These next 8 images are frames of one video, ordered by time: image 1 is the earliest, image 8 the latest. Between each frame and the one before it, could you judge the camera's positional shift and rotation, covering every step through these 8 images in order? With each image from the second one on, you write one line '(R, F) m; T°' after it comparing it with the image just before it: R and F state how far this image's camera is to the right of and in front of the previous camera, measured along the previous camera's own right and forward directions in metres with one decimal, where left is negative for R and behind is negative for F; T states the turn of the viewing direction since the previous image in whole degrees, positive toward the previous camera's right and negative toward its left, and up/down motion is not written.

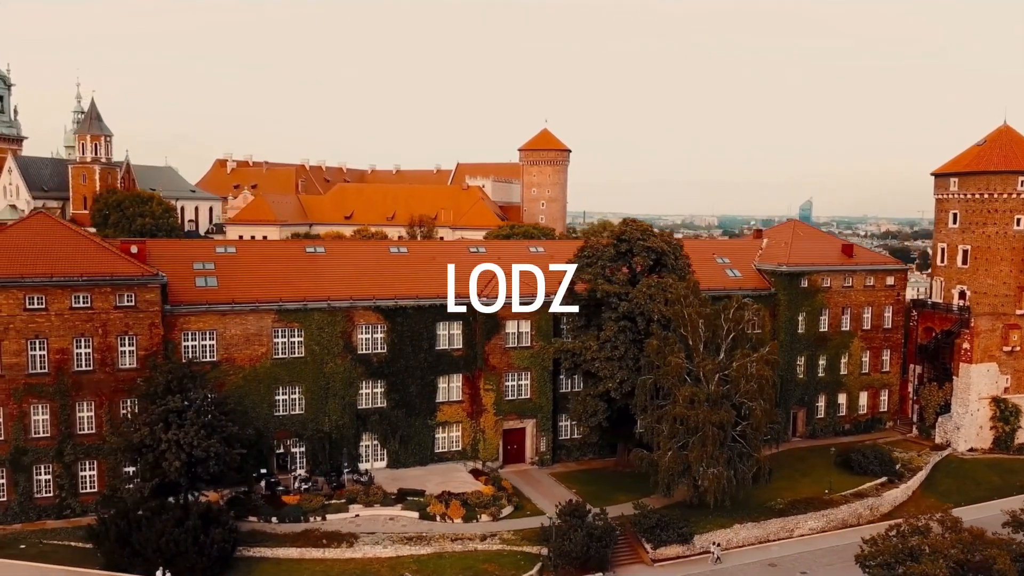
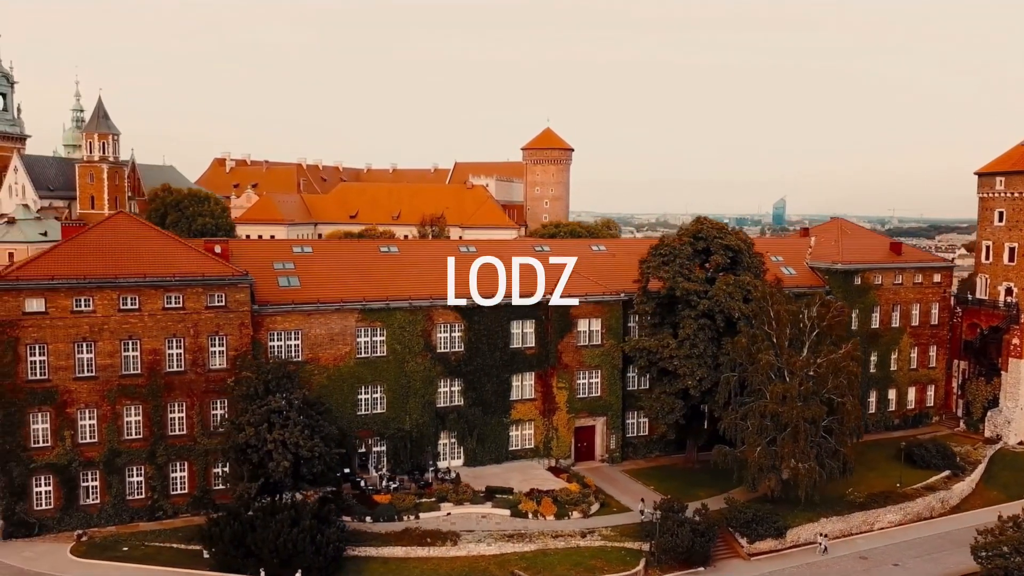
(-5.4, -0.2) m; +2°
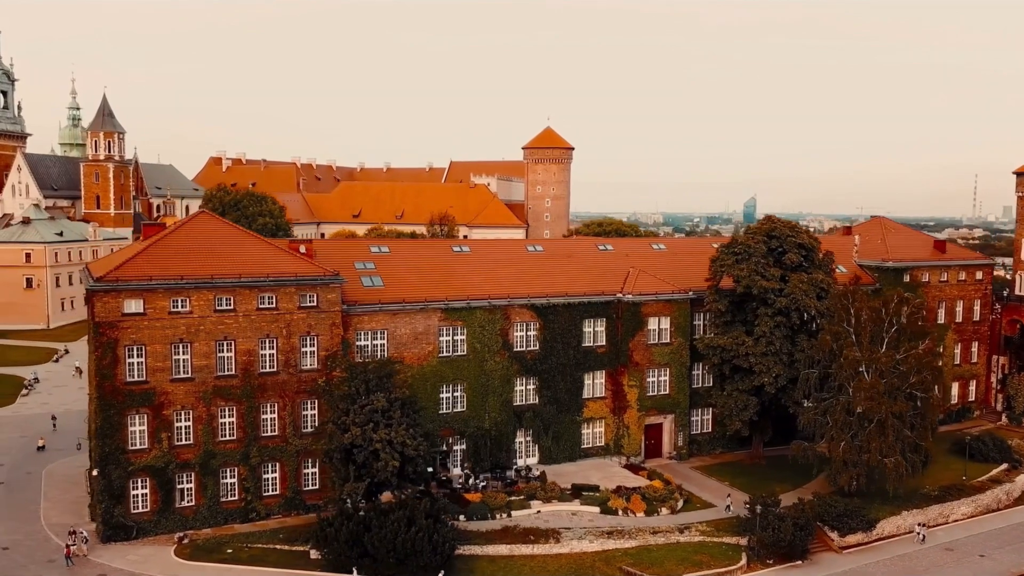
(-5.5, -0.1) m; +2°
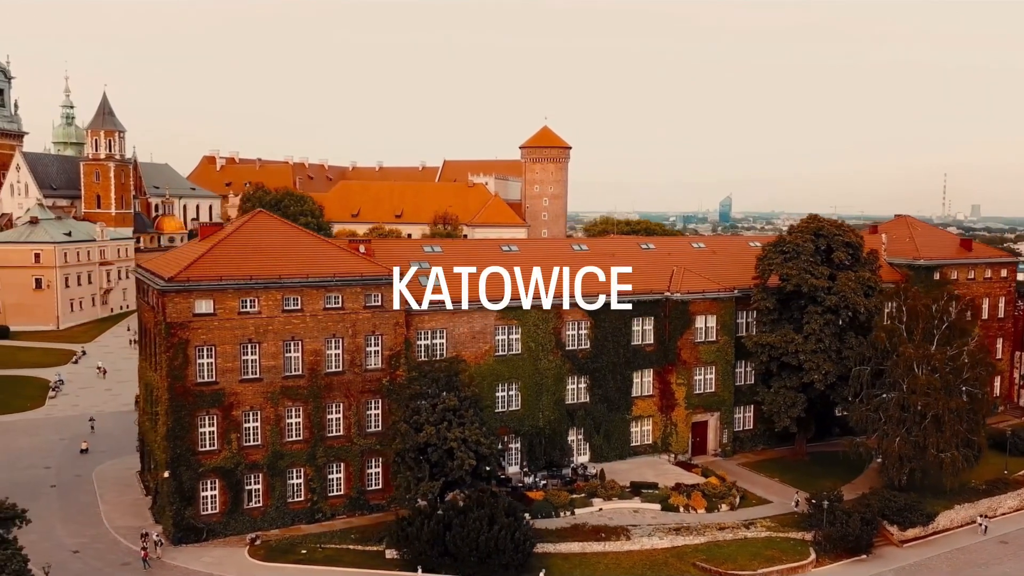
(-4.0, -0.1) m; +2°
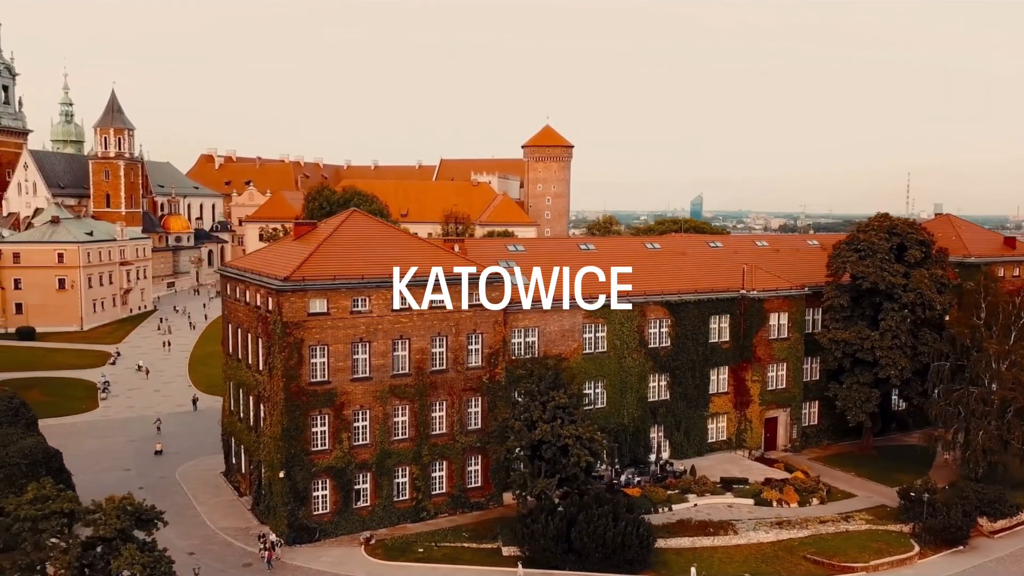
(-5.9, -0.1) m; +2°
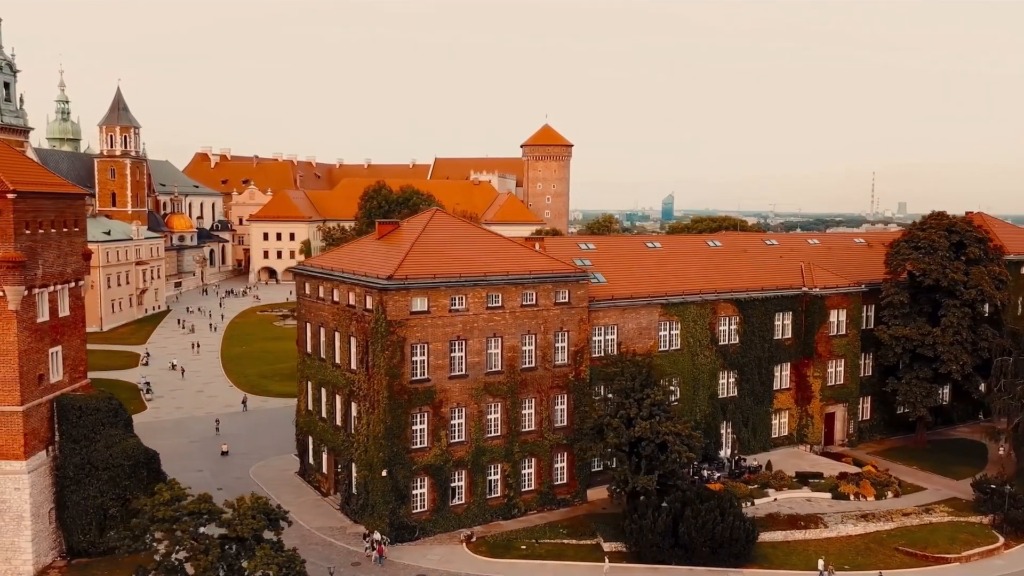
(-5.4, -0.1) m; +2°
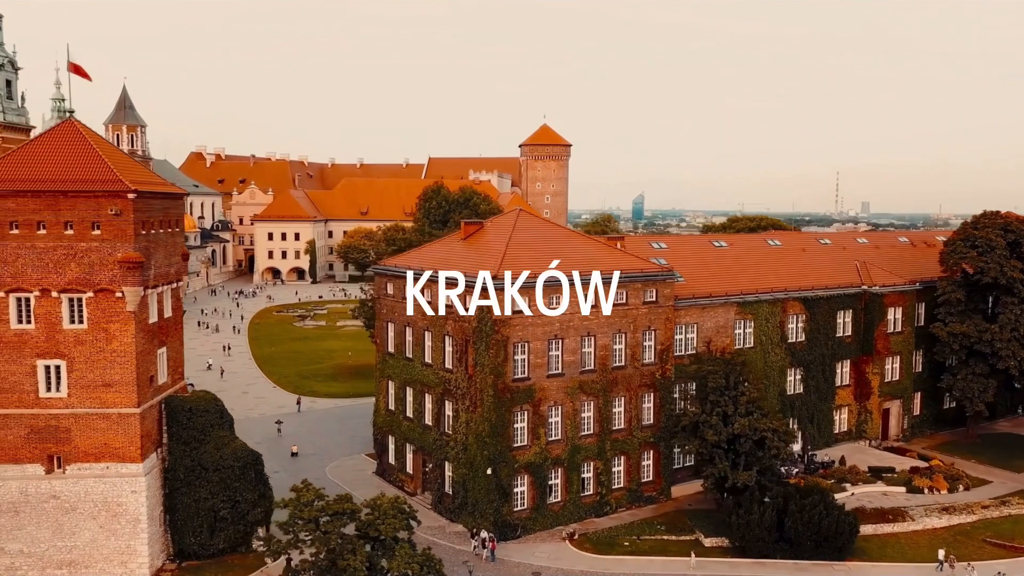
(-5.5, -0.2) m; +2°
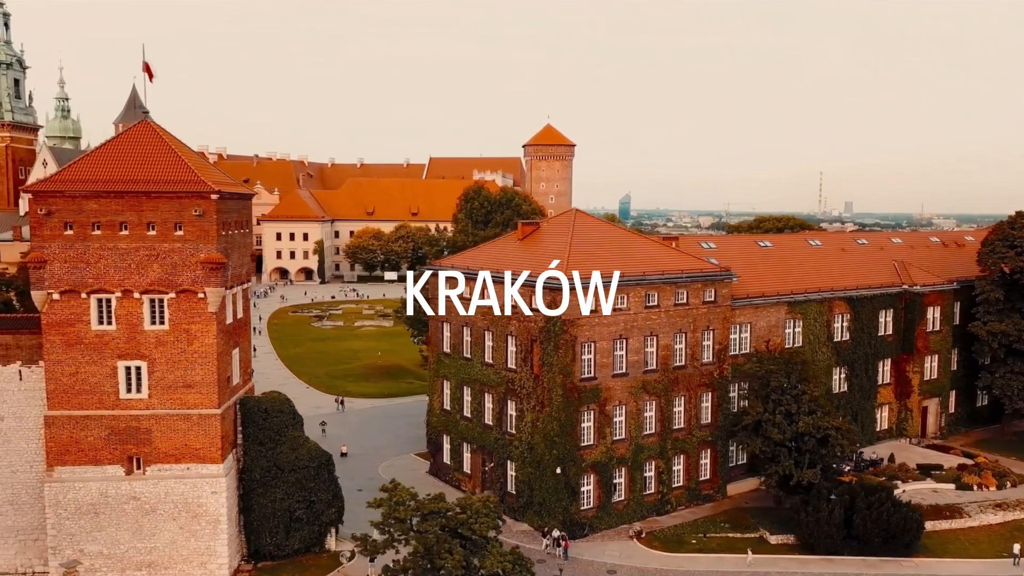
(-3.4, -0.2) m; +1°
